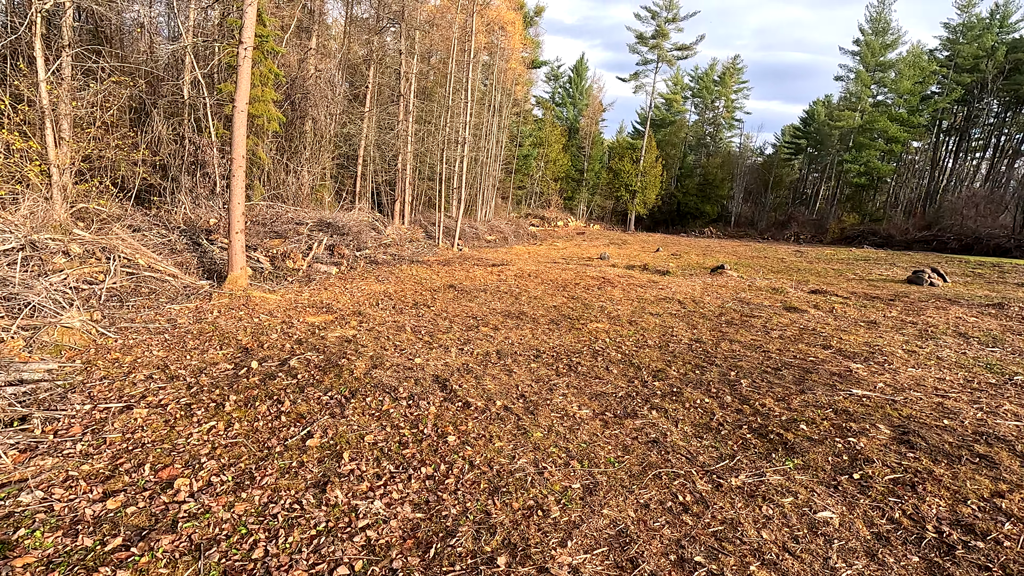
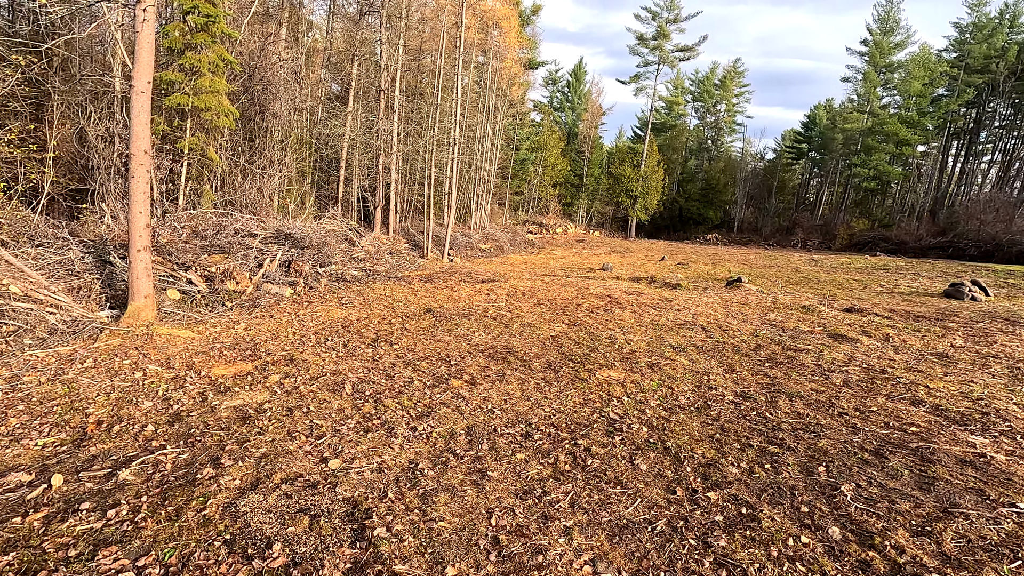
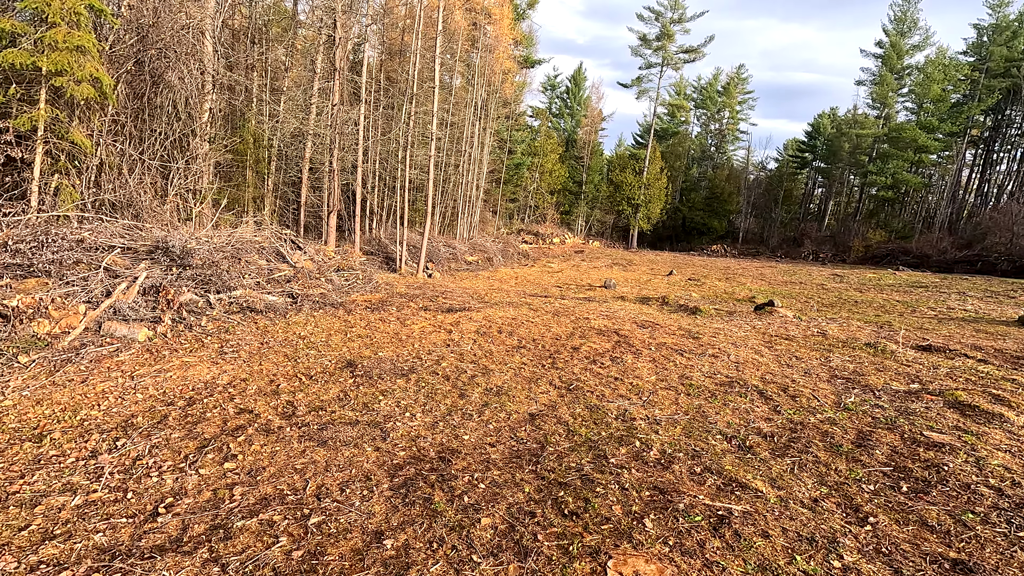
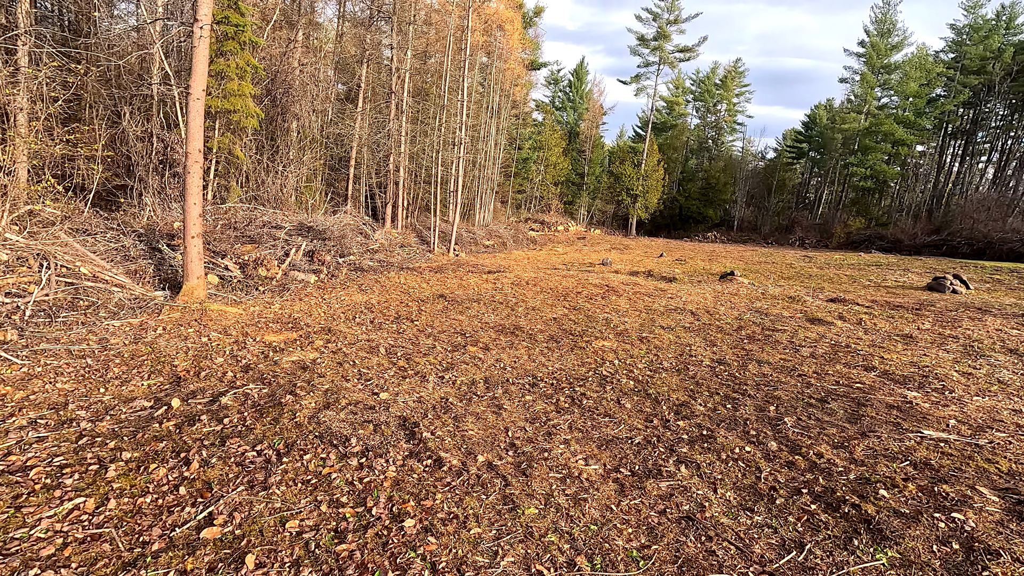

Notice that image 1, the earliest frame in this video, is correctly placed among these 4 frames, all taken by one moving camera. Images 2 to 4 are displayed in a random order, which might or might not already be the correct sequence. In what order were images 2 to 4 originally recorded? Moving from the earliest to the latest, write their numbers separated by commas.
4, 2, 3
